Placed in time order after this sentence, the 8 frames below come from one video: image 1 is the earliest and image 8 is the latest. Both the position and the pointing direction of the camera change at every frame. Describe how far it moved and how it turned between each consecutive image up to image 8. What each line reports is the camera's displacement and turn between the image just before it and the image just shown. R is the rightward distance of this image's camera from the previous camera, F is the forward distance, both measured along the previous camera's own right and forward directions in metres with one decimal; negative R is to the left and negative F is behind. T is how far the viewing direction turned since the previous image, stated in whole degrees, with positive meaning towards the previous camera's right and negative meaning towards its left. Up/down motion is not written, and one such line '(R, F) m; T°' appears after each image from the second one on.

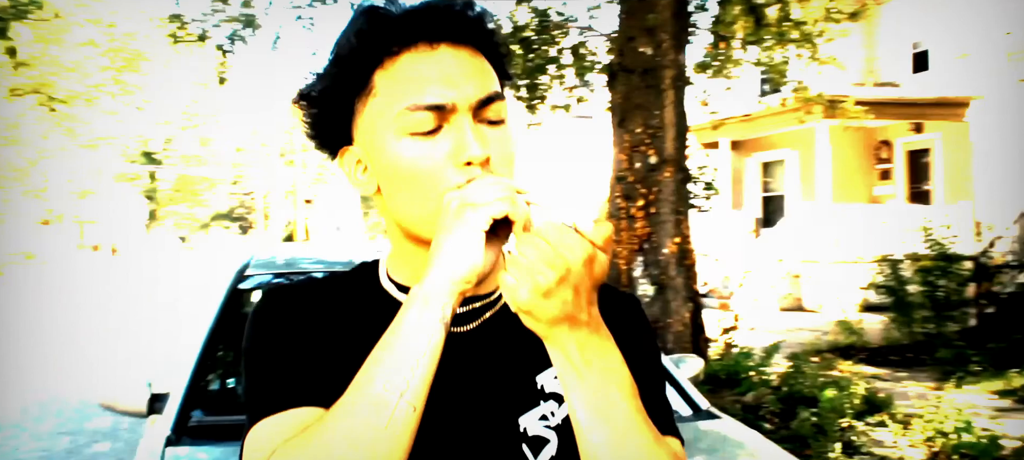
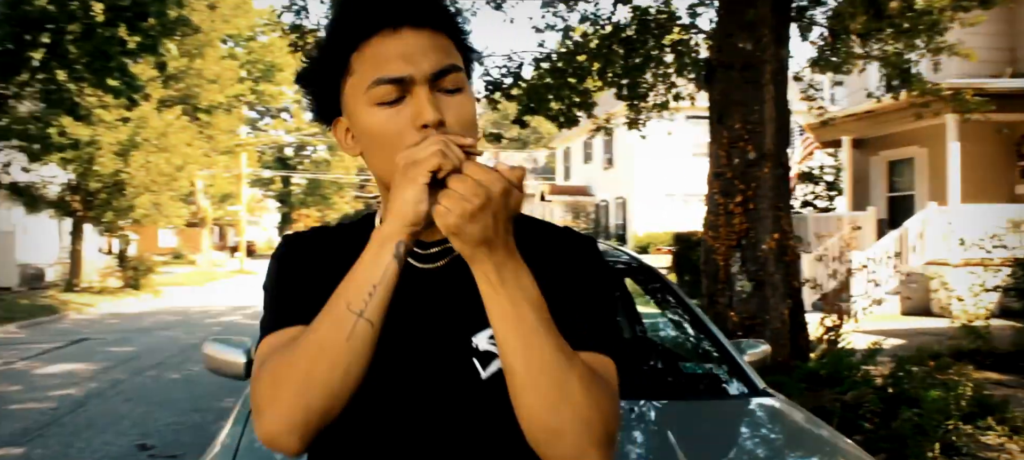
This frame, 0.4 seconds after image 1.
(+0.2, -0.2) m; -8°
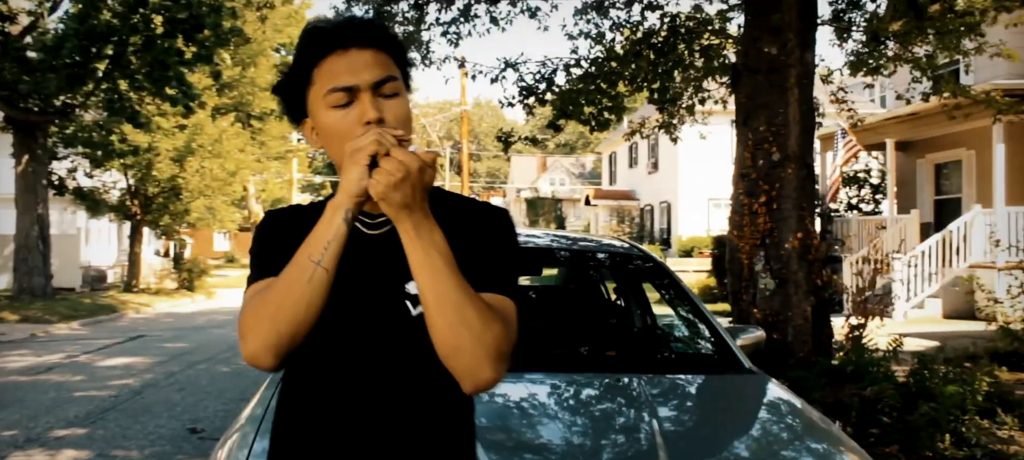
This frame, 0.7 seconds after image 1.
(+0.1, -0.3) m; -3°
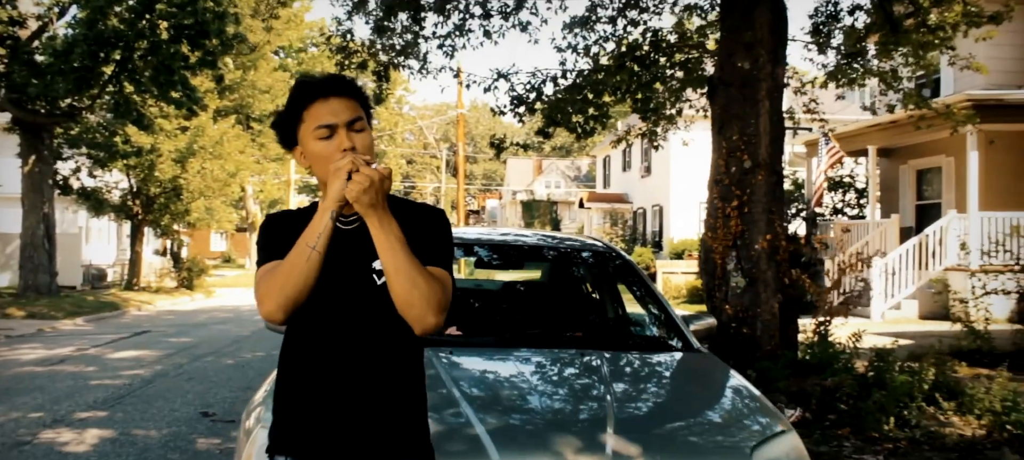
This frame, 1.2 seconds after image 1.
(+0.1, -0.5) m; 0°
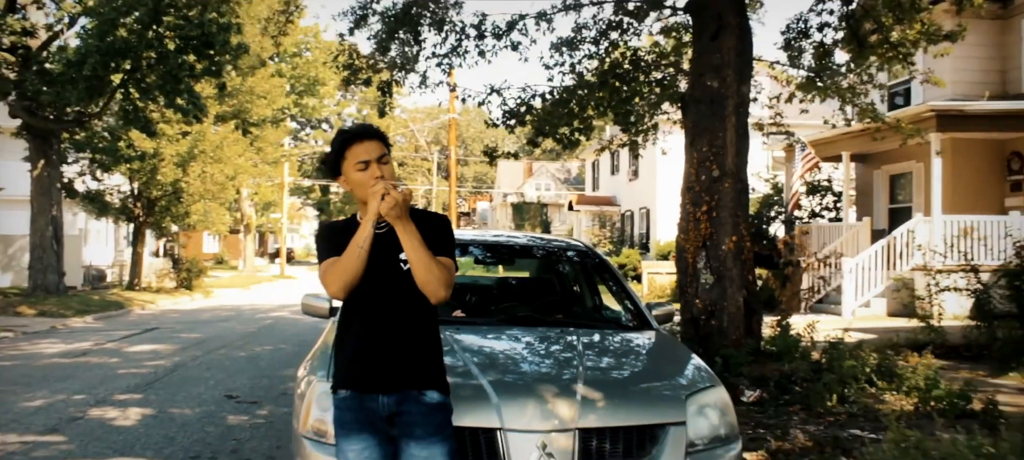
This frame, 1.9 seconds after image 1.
(0.0, -0.8) m; +1°
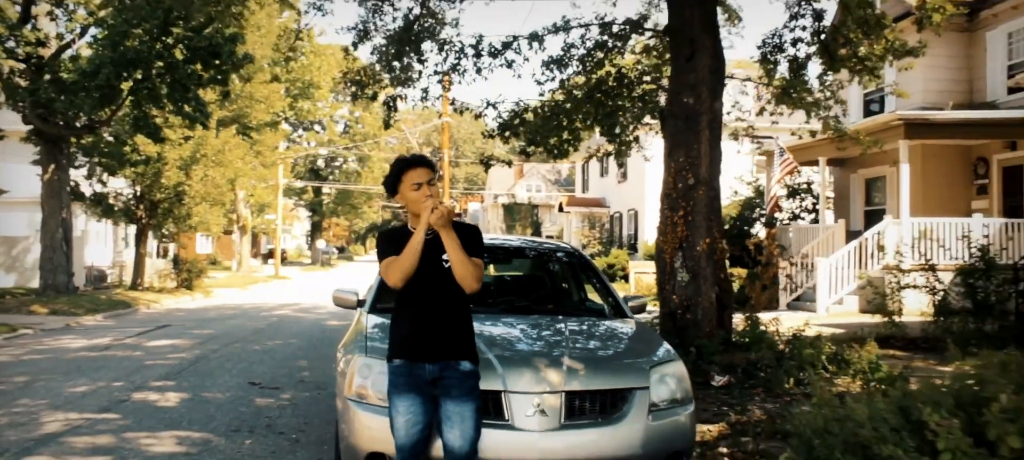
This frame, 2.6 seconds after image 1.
(0.0, -0.8) m; +1°
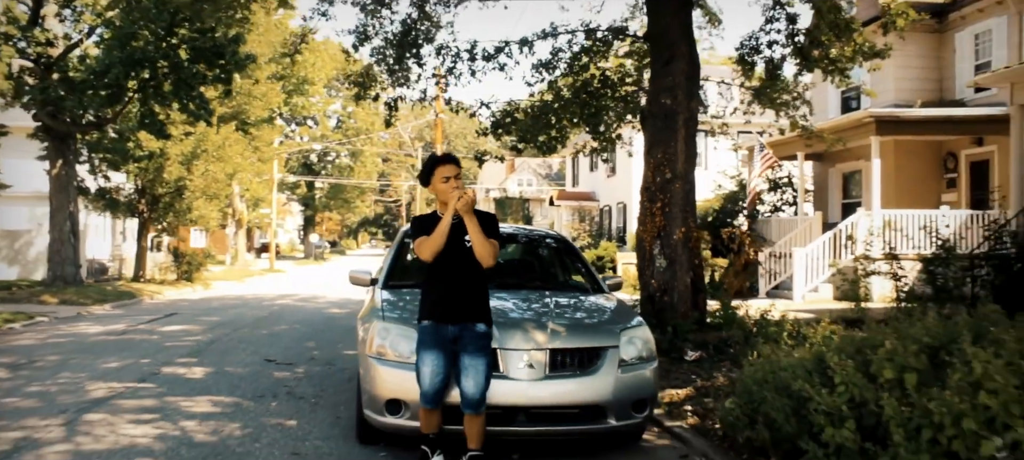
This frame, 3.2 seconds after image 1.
(0.0, -0.8) m; +1°
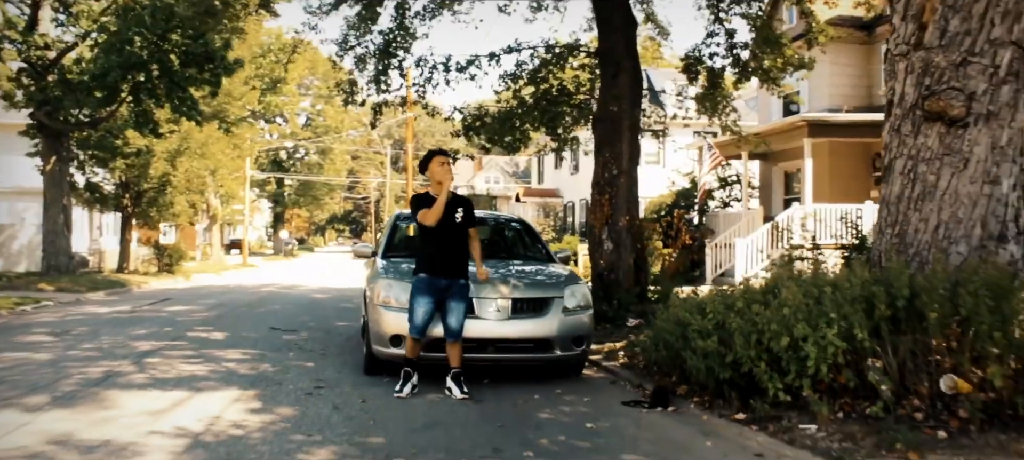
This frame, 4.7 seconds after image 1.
(0.0, -1.6) m; +2°
